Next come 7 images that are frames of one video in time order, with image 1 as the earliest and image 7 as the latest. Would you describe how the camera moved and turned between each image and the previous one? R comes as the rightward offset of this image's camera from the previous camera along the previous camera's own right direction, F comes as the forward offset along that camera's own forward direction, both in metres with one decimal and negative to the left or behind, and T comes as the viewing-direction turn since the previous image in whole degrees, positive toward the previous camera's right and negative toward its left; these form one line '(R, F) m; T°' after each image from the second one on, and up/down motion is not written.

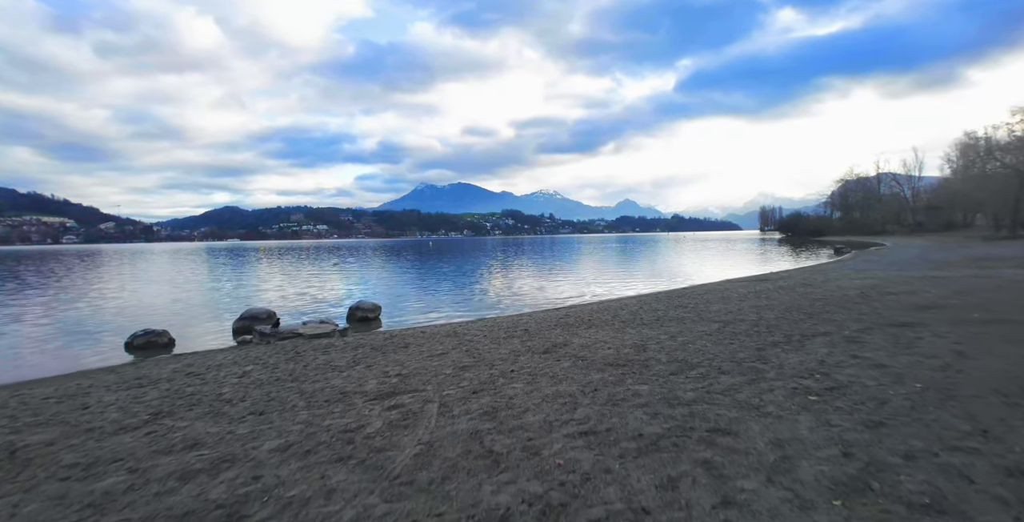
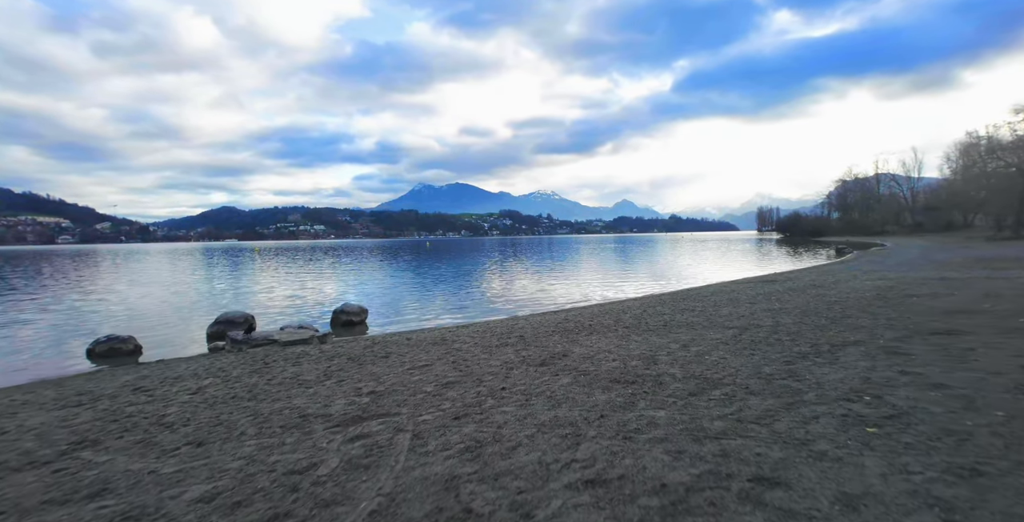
(+0.1, +1.3) m; 0°
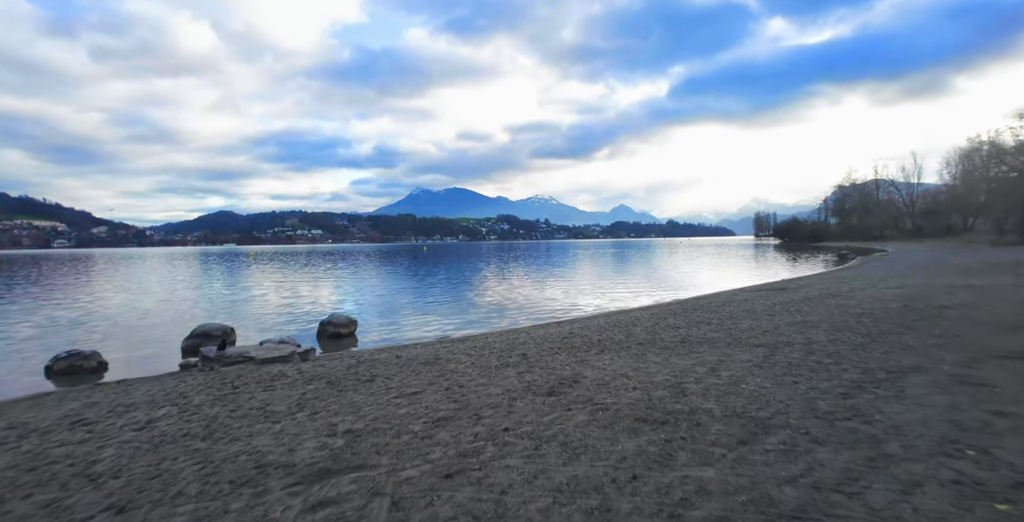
(-0.1, +1.4) m; 0°
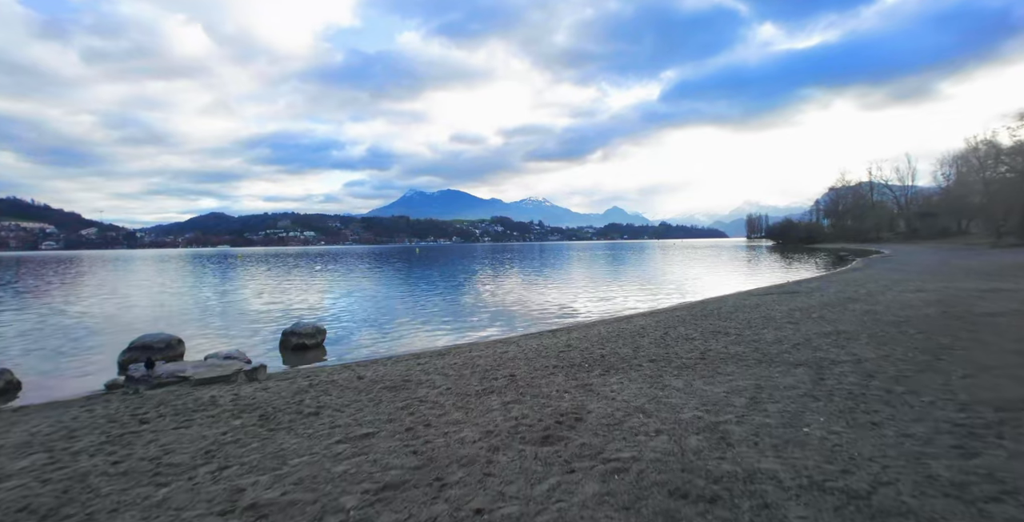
(+0.2, +2.2) m; +1°
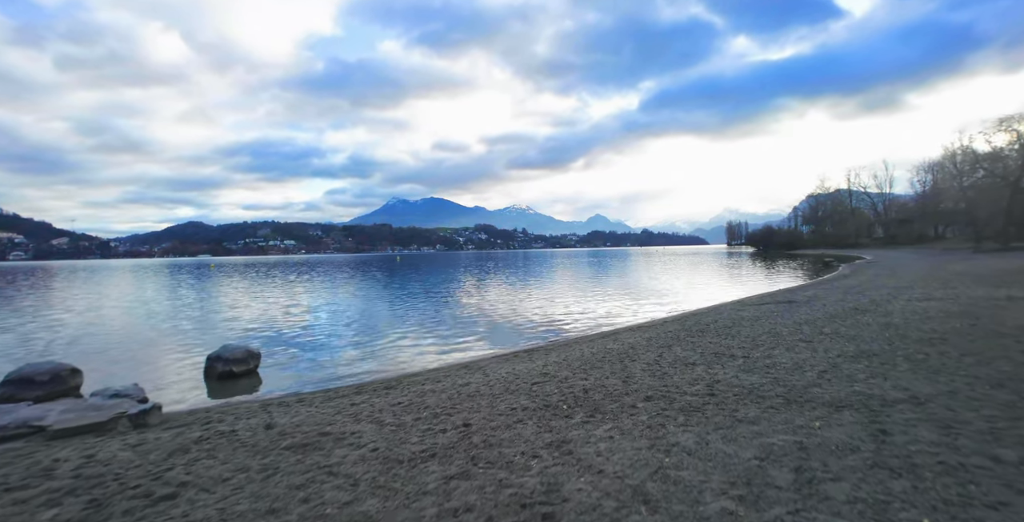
(+0.5, +2.4) m; +2°
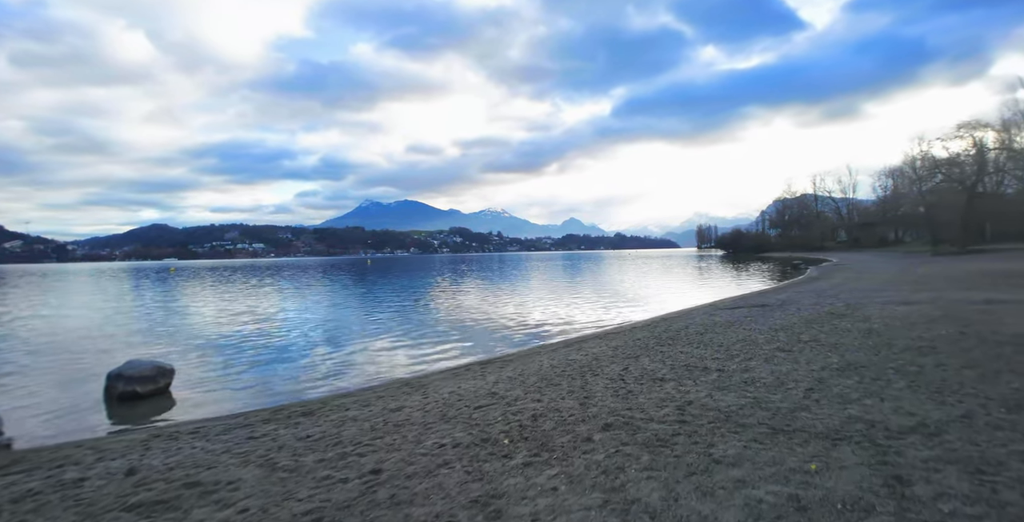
(+0.6, +1.5) m; +3°
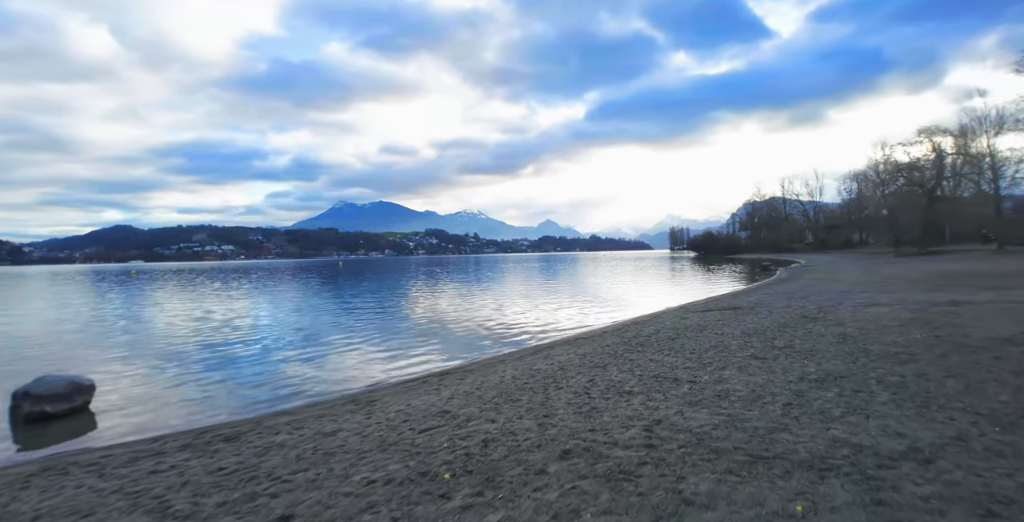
(+0.4, +0.9) m; +3°
